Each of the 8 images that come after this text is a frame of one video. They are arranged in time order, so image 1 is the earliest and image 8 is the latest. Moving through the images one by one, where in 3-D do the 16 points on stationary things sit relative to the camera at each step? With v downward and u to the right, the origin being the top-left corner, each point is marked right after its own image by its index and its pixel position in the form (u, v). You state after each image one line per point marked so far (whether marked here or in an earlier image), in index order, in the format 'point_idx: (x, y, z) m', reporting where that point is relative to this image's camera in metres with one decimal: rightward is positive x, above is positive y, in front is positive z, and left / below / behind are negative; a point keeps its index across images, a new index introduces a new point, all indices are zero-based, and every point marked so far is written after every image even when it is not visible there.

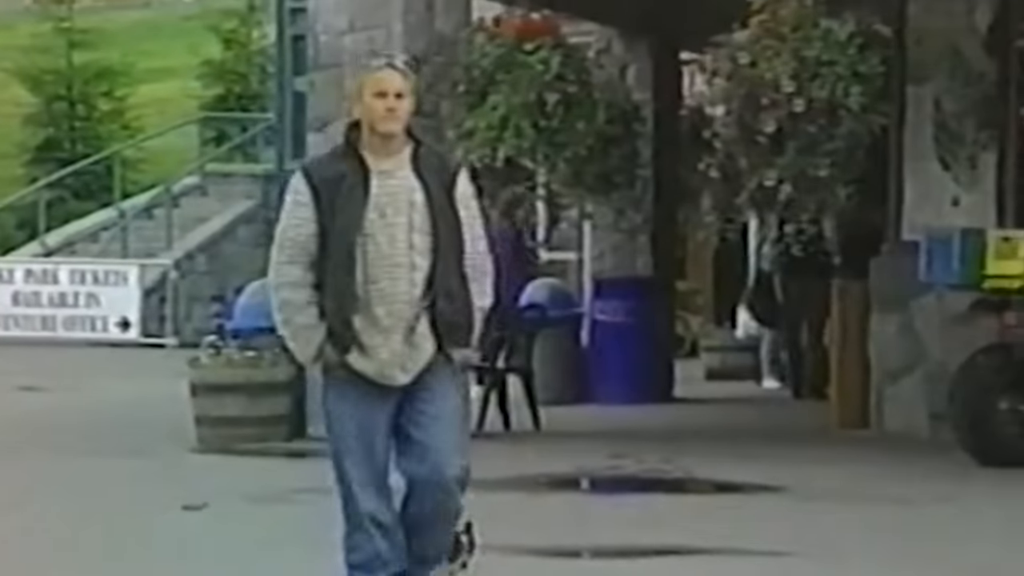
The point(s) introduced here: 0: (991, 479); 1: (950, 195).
0: (+2.1, -0.8, +11.5) m
1: (+2.2, +0.5, +13.0) m
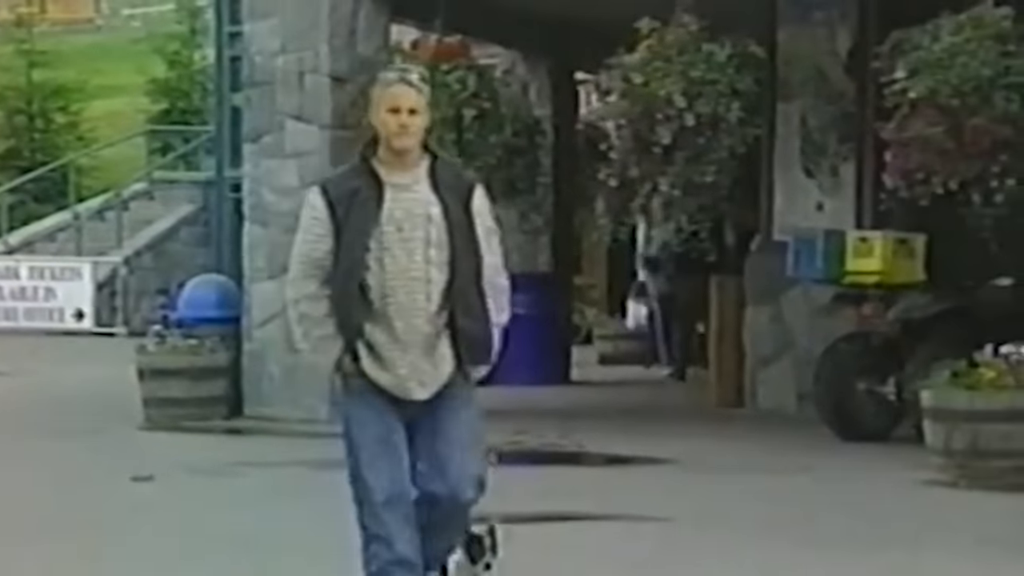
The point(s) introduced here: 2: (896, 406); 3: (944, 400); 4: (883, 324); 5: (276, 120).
0: (+1.7, -0.8, +13.1) m
1: (+1.7, +0.5, +14.7) m
2: (+2.0, -0.6, +13.4) m
3: (+2.0, -0.5, +11.8) m
4: (+1.9, -0.2, +13.5) m
5: (-1.3, +0.9, +14.8) m
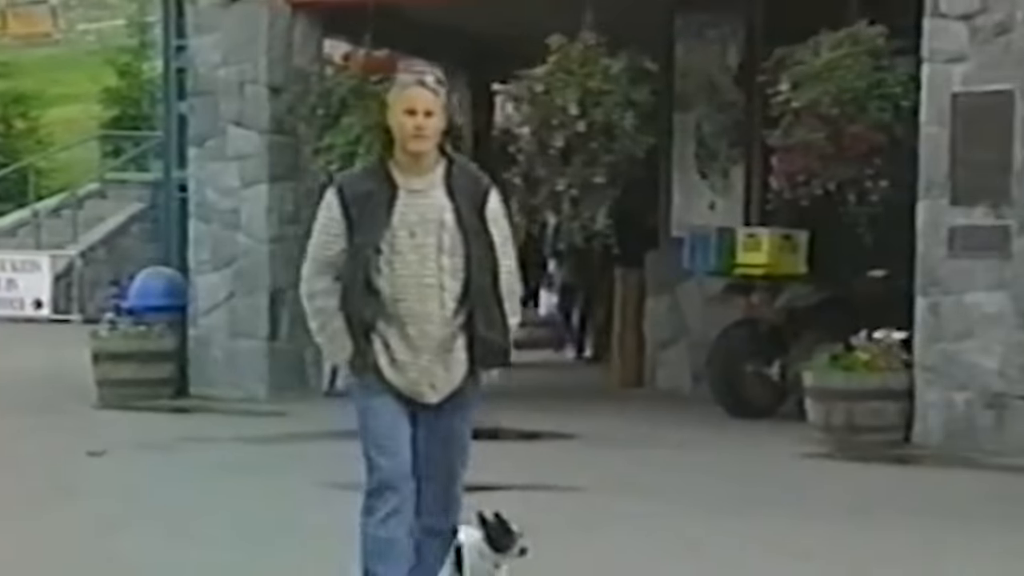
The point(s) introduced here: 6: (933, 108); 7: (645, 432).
0: (+1.3, -0.8, +14.6) m
1: (+1.2, +0.5, +16.1) m
2: (+1.5, -0.5, +14.9) m
3: (+1.6, -0.5, +13.3) m
4: (+1.5, -0.1, +15.0) m
5: (-1.8, +1.0, +16.1) m
6: (+2.2, +0.9, +13.4) m
7: (+0.7, -0.8, +14.5) m
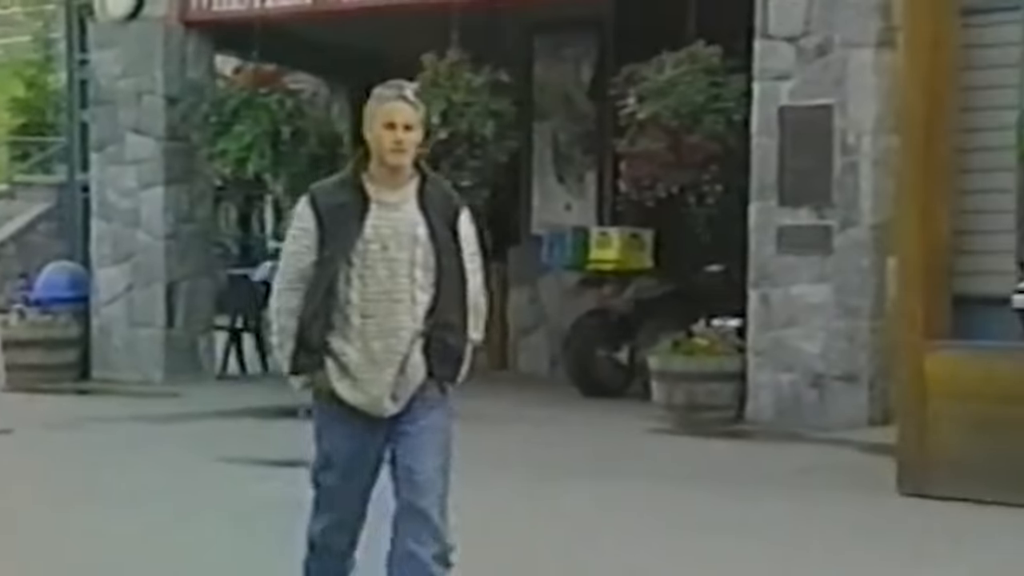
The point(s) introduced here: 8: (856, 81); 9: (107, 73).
0: (+0.5, -0.7, +16.2) m
1: (+0.4, +0.6, +17.7) m
2: (+0.7, -0.5, +16.5) m
3: (+0.9, -0.4, +14.9) m
4: (+0.7, -0.1, +16.5) m
5: (-2.6, +1.0, +17.6) m
6: (+1.4, +1.0, +15.1) m
7: (0.0, -0.8, +16.1) m
8: (+1.9, +1.2, +14.6) m
9: (-2.7, +1.4, +17.6) m
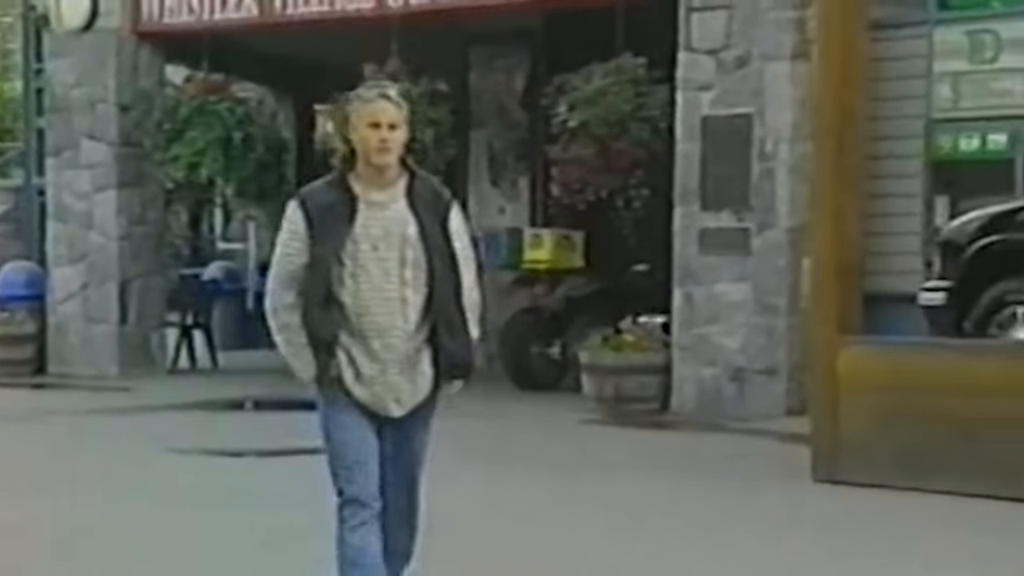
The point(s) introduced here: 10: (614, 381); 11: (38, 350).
0: (+0.1, -0.7, +17.0) m
1: (-0.1, +0.6, +18.6) m
2: (+0.3, -0.5, +17.3) m
3: (+0.5, -0.4, +15.8) m
4: (+0.3, -0.1, +17.4) m
5: (-3.1, +1.1, +18.3) m
6: (+1.1, +1.0, +15.9) m
7: (-0.4, -0.7, +16.9) m
8: (+1.5, +1.2, +15.5) m
9: (-3.2, +1.5, +18.4) m
10: (+0.6, -0.6, +15.9) m
11: (-3.3, -0.4, +18.0) m
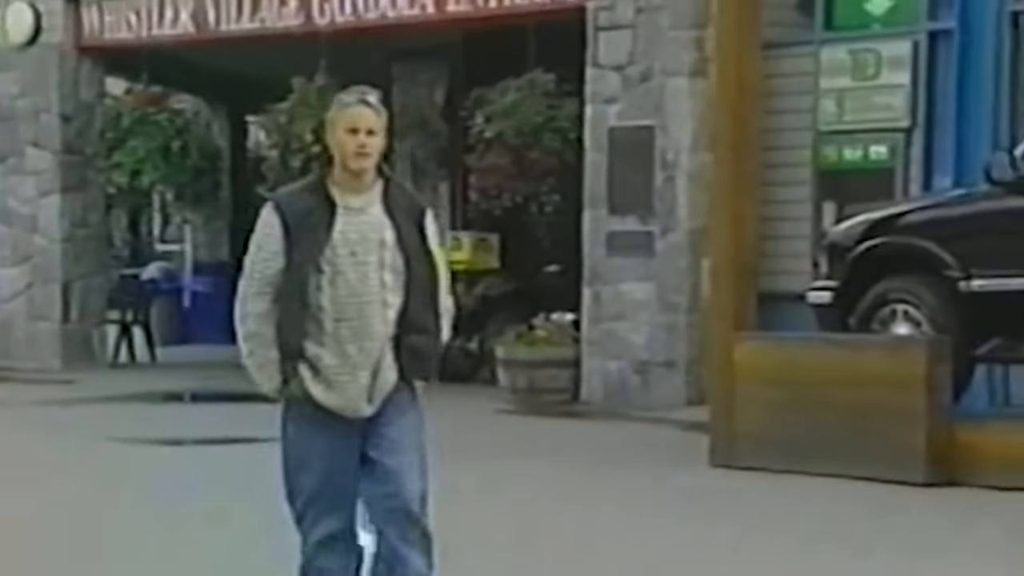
0: (-0.5, -0.7, +18.2) m
1: (-0.7, +0.6, +19.7) m
2: (-0.2, -0.5, +18.5) m
3: (0.0, -0.4, +16.9) m
4: (-0.3, -0.1, +18.6) m
5: (-3.7, +1.1, +19.4) m
6: (+0.5, +1.0, +17.1) m
7: (-1.0, -0.7, +18.1) m
8: (+1.0, +1.2, +16.7) m
9: (-3.8, +1.5, +19.5) m
10: (+0.1, -0.6, +17.1) m
11: (-3.9, -0.4, +19.1) m
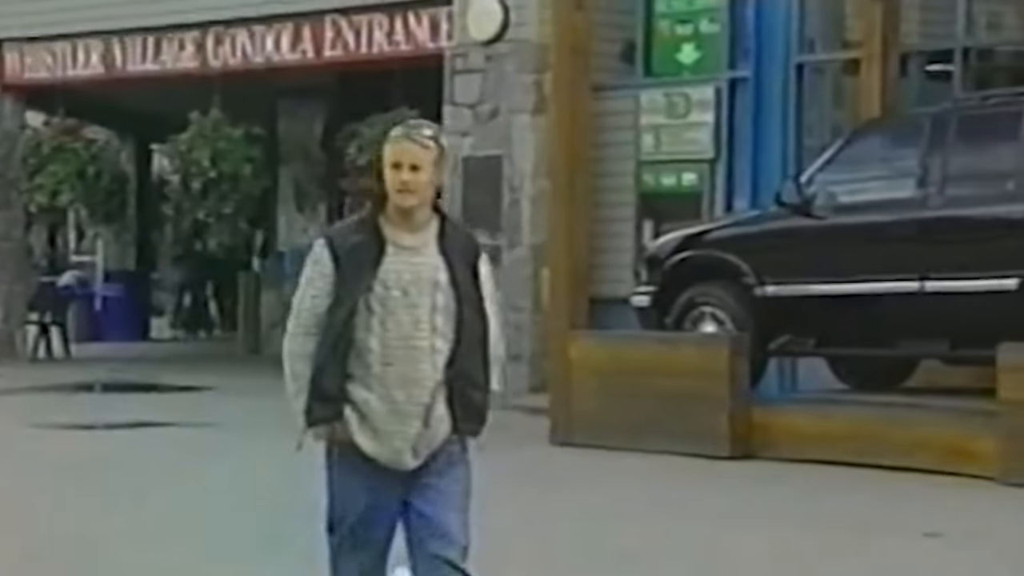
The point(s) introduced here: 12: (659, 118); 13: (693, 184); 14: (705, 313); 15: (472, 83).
0: (-1.5, -0.8, +21.0) m
1: (-1.8, +0.6, +22.5) m
2: (-1.3, -0.5, +21.3) m
3: (-1.0, -0.4, +19.8) m
4: (-1.4, -0.1, +21.4) m
5: (-4.8, +1.0, +22.1) m
6: (-0.5, +0.9, +20.0) m
7: (-2.0, -0.8, +20.9) m
8: (0.0, +1.1, +19.6) m
9: (-4.9, +1.4, +22.1) m
10: (-0.9, -0.6, +19.9) m
11: (-5.0, -0.5, +21.8) m
12: (+1.1, +1.3, +19.8) m
13: (+1.4, +0.8, +19.6) m
14: (+1.2, -0.2, +15.9) m
15: (-0.3, +1.6, +19.9) m
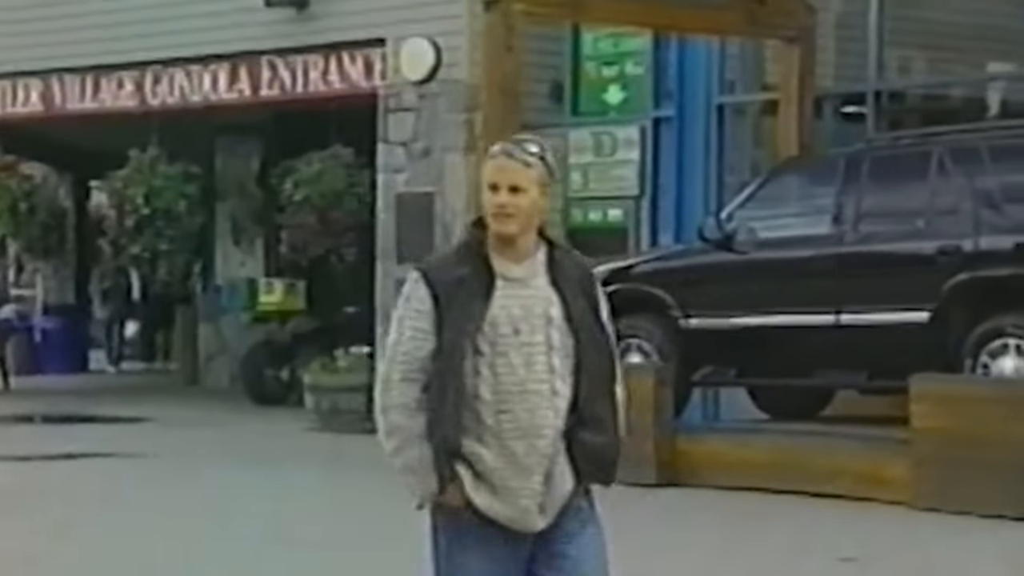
0: (-2.1, -1.0, +21.5) m
1: (-2.4, +0.3, +23.1) m
2: (-1.9, -0.8, +21.9) m
3: (-1.5, -0.7, +20.3) m
4: (-2.0, -0.4, +21.9) m
5: (-5.4, +0.7, +22.5) m
6: (-1.0, +0.7, +20.6) m
7: (-2.6, -1.1, +21.4) m
8: (-0.5, +0.9, +20.2) m
9: (-5.5, +1.1, +22.6) m
10: (-1.4, -0.9, +20.5) m
11: (-5.5, -0.8, +22.2) m
12: (+0.6, +1.0, +20.5) m
13: (+0.8, +0.5, +20.2) m
14: (+0.7, -0.4, +16.5) m
15: (-0.8, +1.3, +20.5) m
